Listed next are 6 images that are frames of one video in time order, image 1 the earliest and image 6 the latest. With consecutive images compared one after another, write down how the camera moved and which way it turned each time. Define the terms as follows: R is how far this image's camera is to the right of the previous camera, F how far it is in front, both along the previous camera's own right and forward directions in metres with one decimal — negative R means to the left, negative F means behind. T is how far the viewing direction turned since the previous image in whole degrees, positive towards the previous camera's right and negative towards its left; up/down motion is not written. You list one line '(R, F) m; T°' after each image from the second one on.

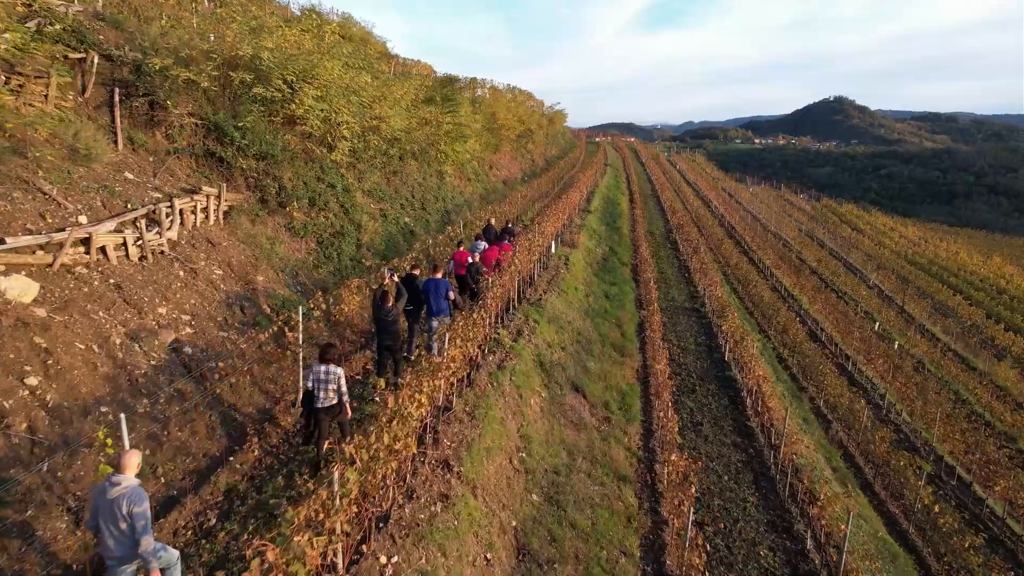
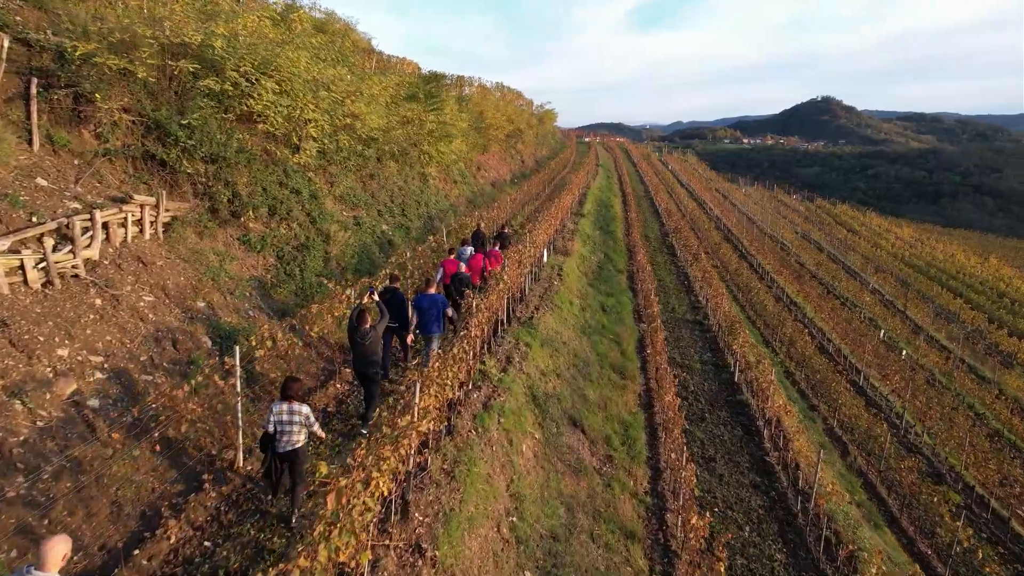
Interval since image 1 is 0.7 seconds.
(0.0, +1.3) m; +1°
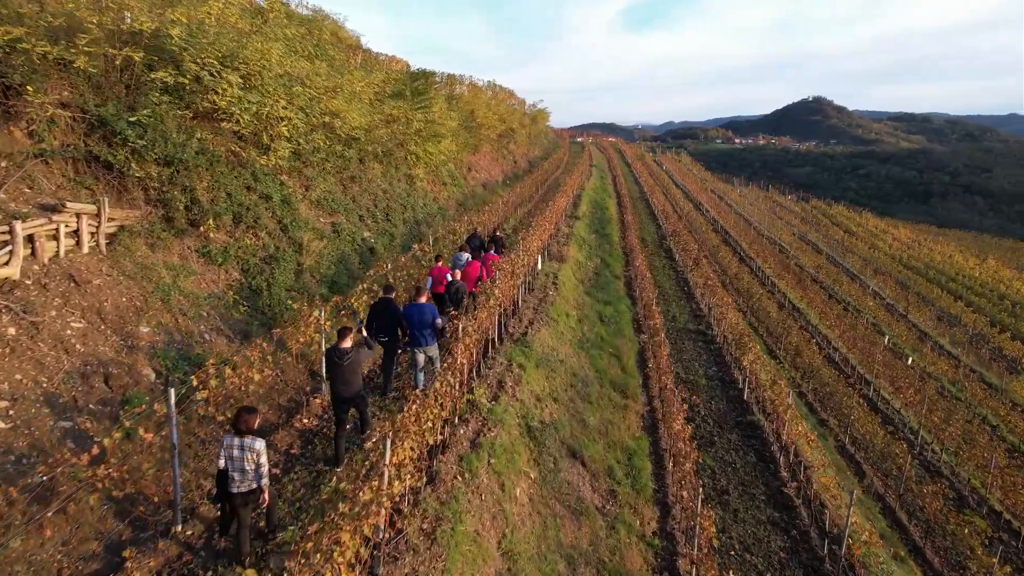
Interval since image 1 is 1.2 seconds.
(0.0, +1.0) m; +1°
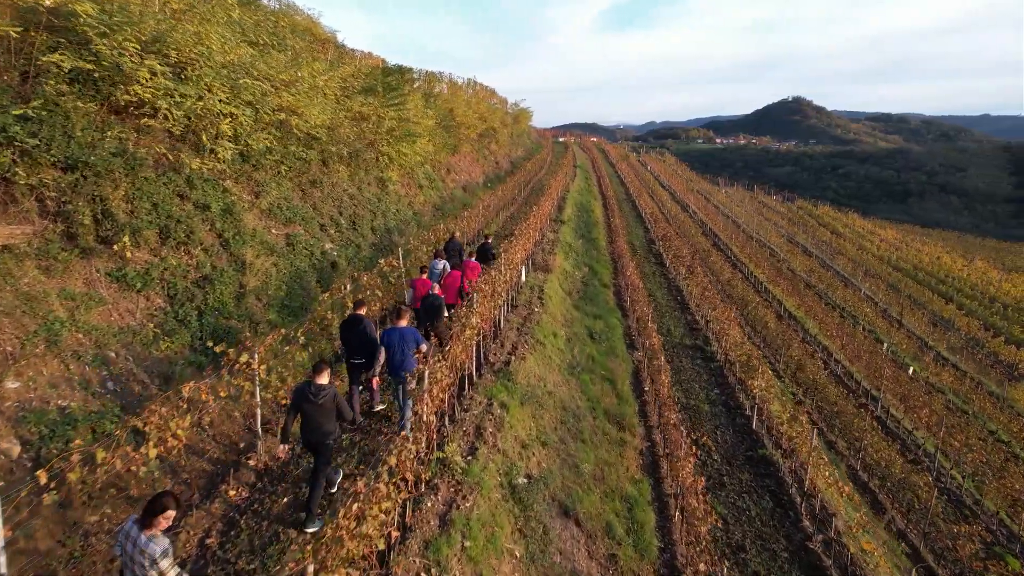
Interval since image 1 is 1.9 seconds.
(0.0, +1.4) m; +1°
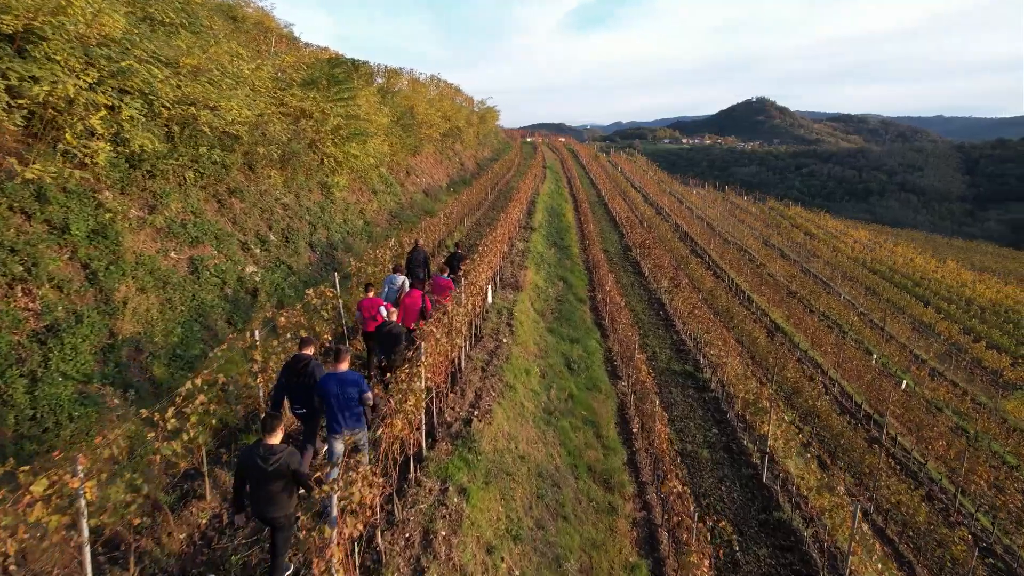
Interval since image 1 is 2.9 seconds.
(+0.1, +1.9) m; +3°
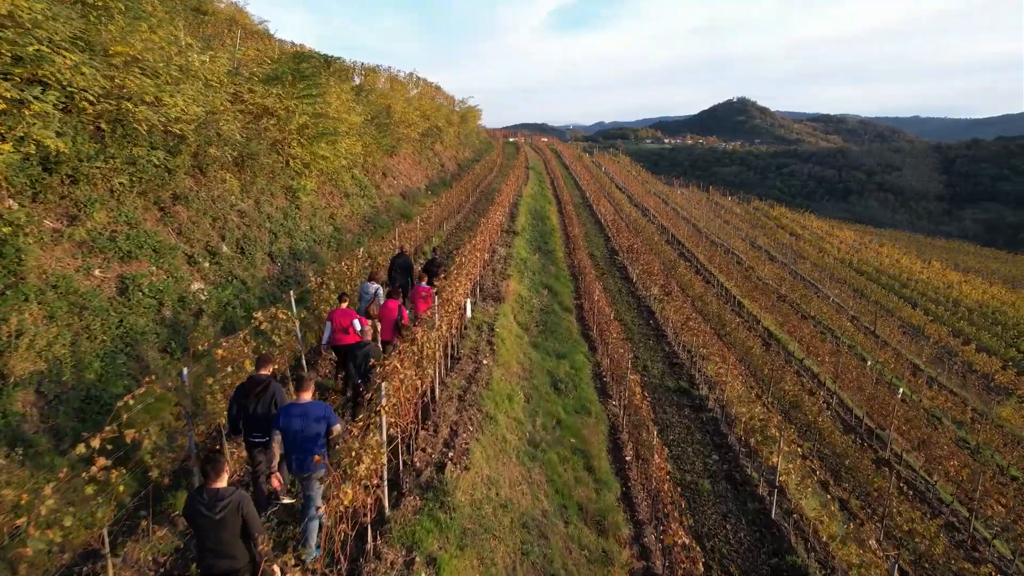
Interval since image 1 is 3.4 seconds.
(0.0, +1.0) m; +1°
